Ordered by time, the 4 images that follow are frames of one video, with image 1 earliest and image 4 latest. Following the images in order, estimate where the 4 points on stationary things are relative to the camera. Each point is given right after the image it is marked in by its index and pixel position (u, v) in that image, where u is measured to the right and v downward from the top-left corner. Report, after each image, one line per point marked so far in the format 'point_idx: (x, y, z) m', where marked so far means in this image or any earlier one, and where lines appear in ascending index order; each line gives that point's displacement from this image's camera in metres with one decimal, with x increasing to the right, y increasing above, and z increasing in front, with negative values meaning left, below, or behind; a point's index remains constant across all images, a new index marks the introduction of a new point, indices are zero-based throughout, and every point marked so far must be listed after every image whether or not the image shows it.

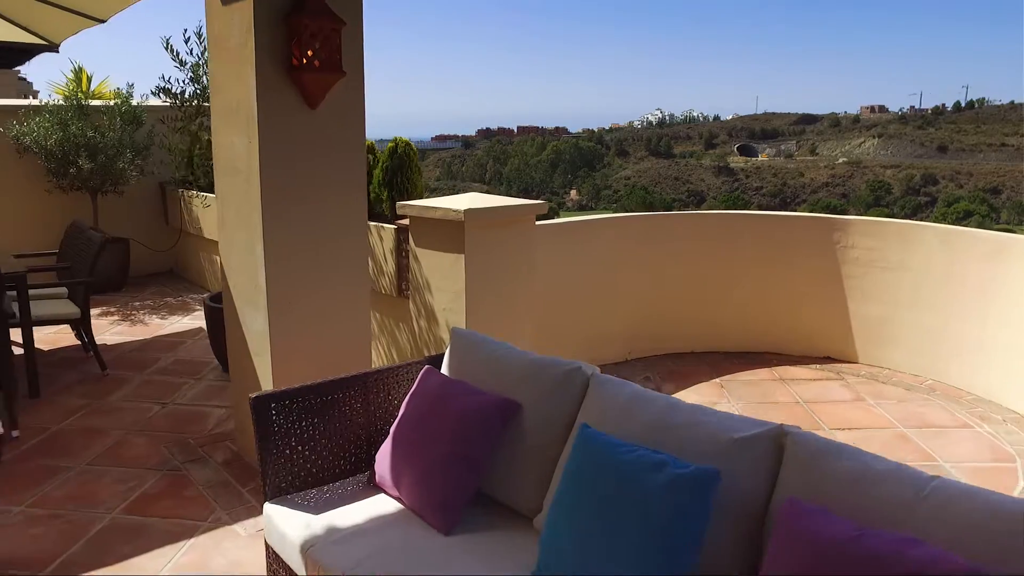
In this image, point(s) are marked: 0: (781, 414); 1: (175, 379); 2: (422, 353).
0: (+1.6, -0.7, +3.8) m
1: (-2.2, -0.6, +4.3) m
2: (-0.5, -0.4, +3.7) m
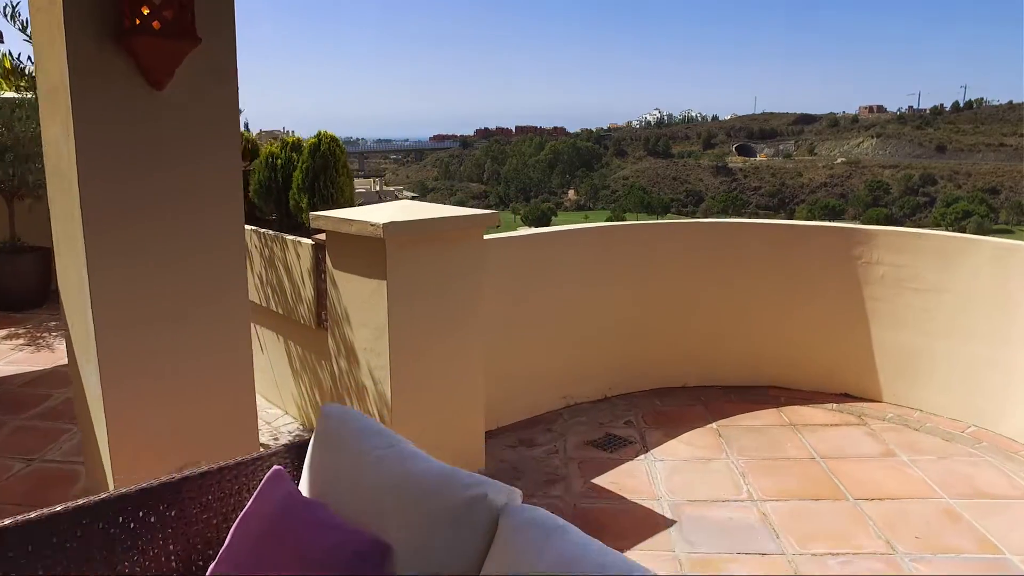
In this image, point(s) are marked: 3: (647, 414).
0: (+1.3, -0.9, +3.1) m
1: (-2.5, -0.8, +3.6) m
2: (-0.8, -0.5, +3.0) m
3: (+0.8, -0.7, +3.7) m
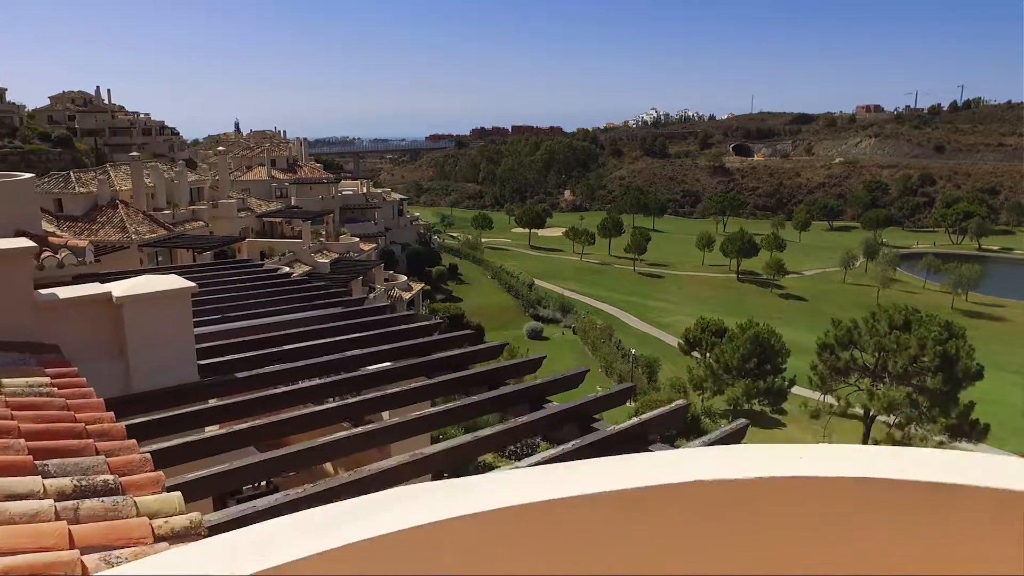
0: (+0.6, -1.6, +0.4) m
1: (-3.2, -1.5, +0.9) m
2: (-1.5, -1.2, +0.3) m
3: (0.0, -1.4, +1.1) m
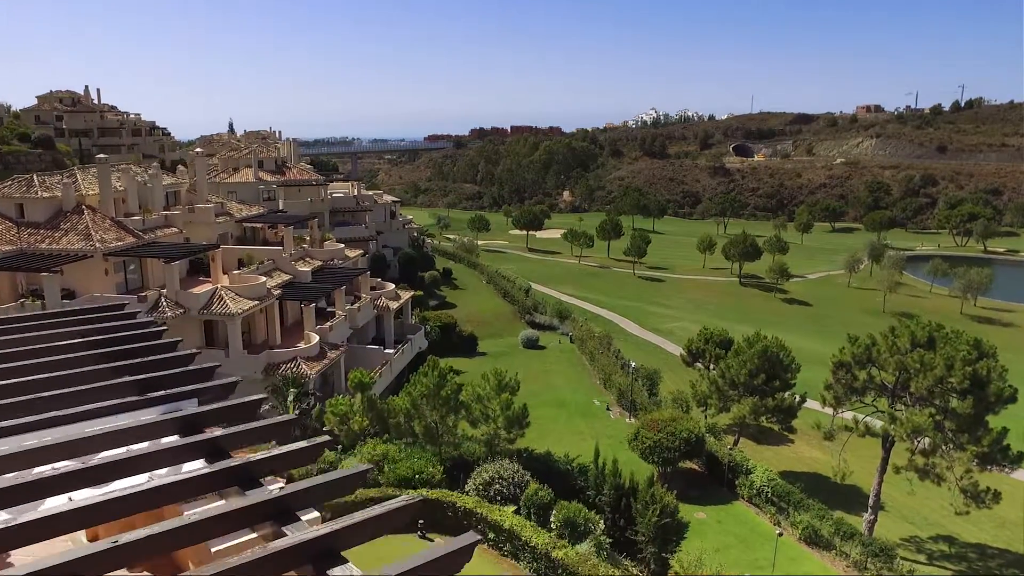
0: (+0.1, -2.2, -2.2) m
1: (-3.7, -2.1, -1.7) m
2: (-1.9, -1.9, -2.3) m
3: (-0.4, -2.1, -1.5) m
